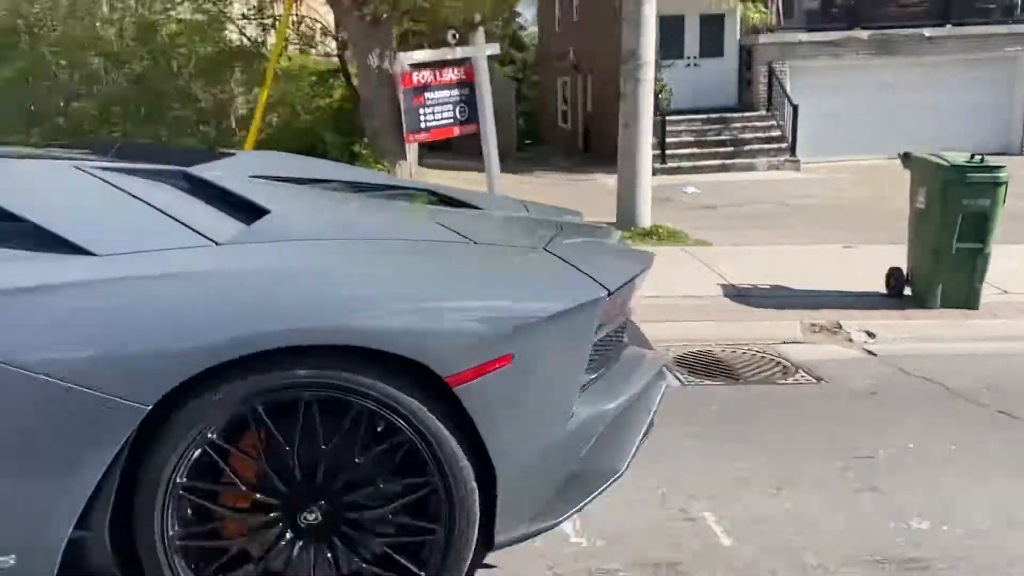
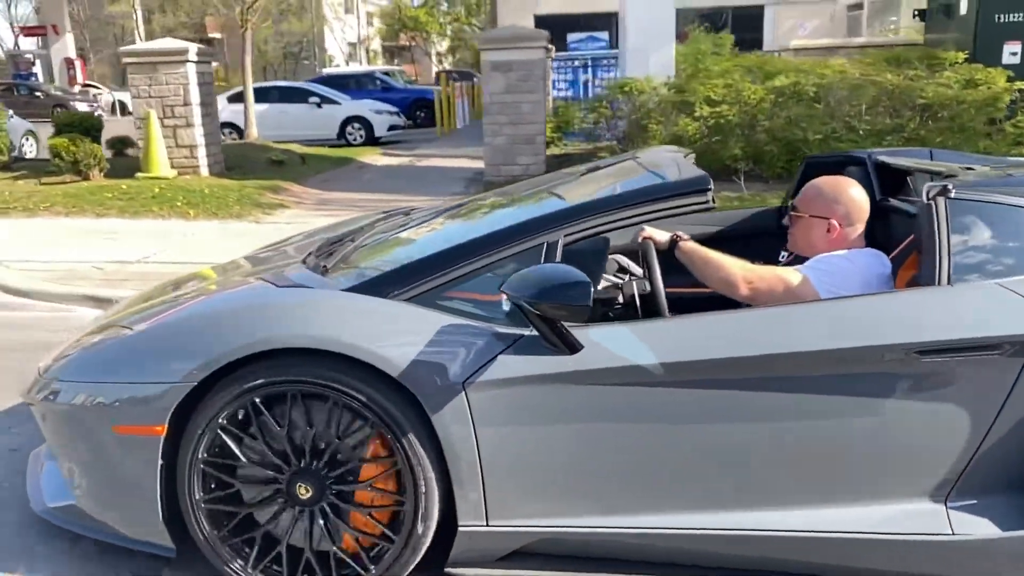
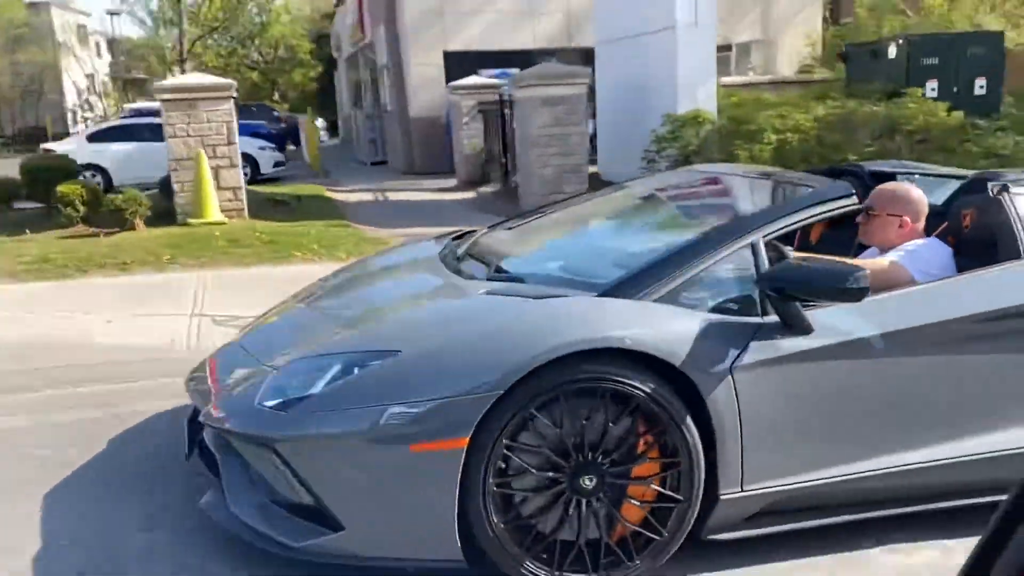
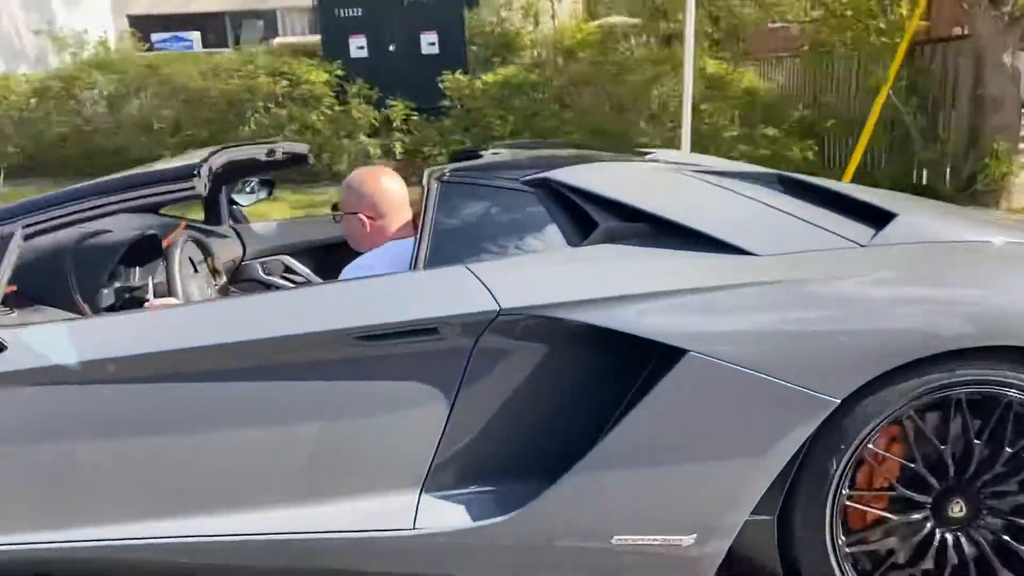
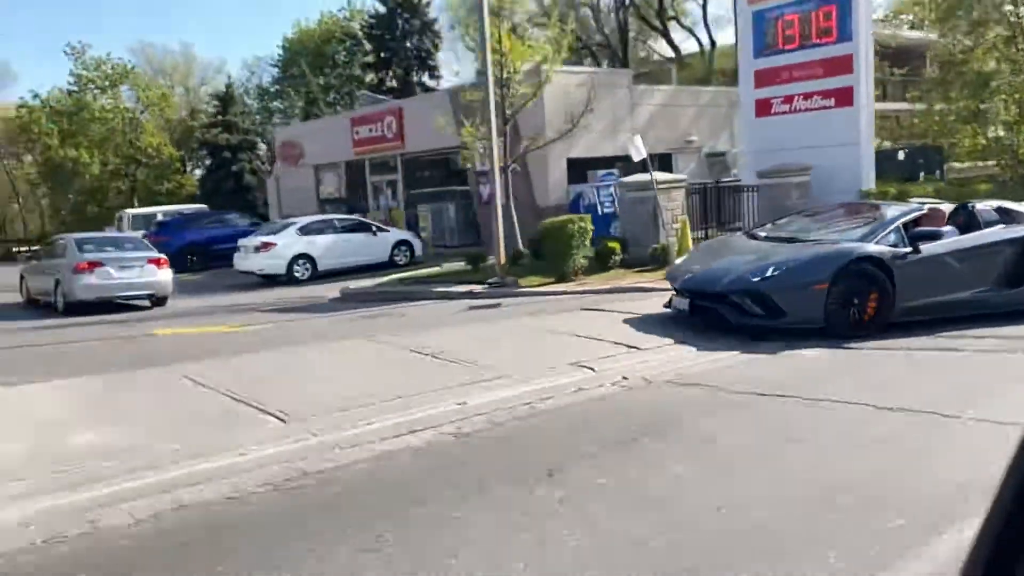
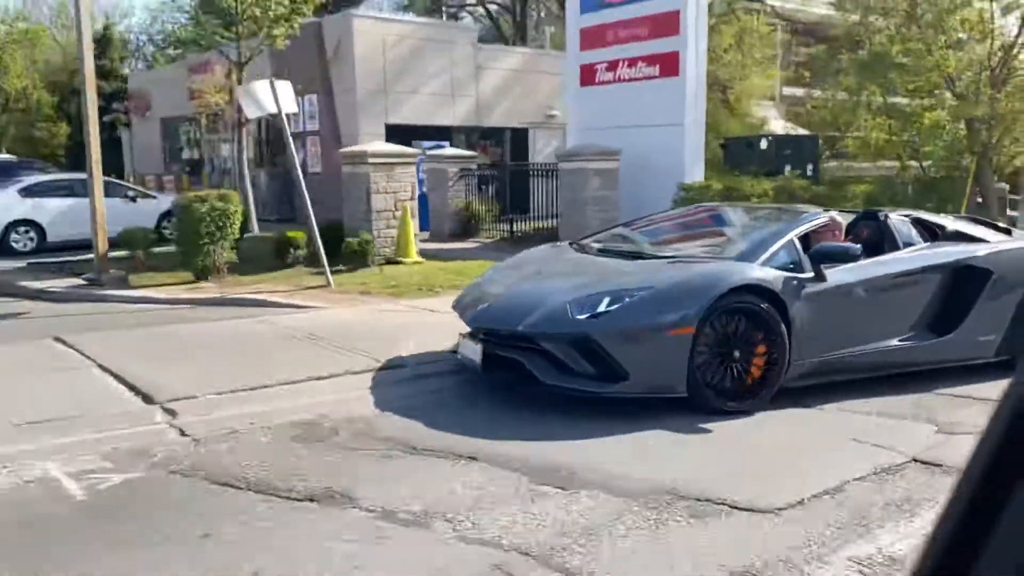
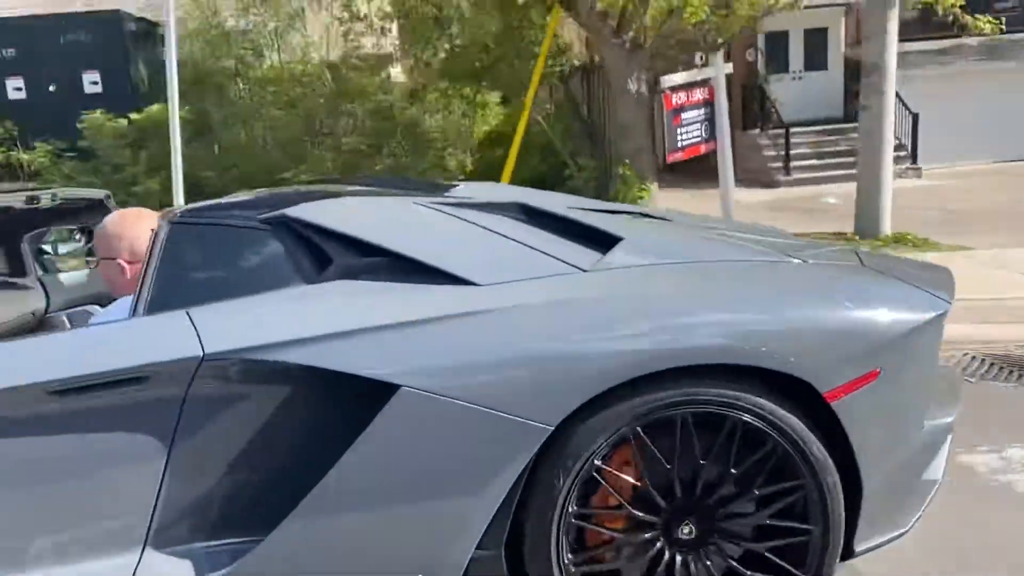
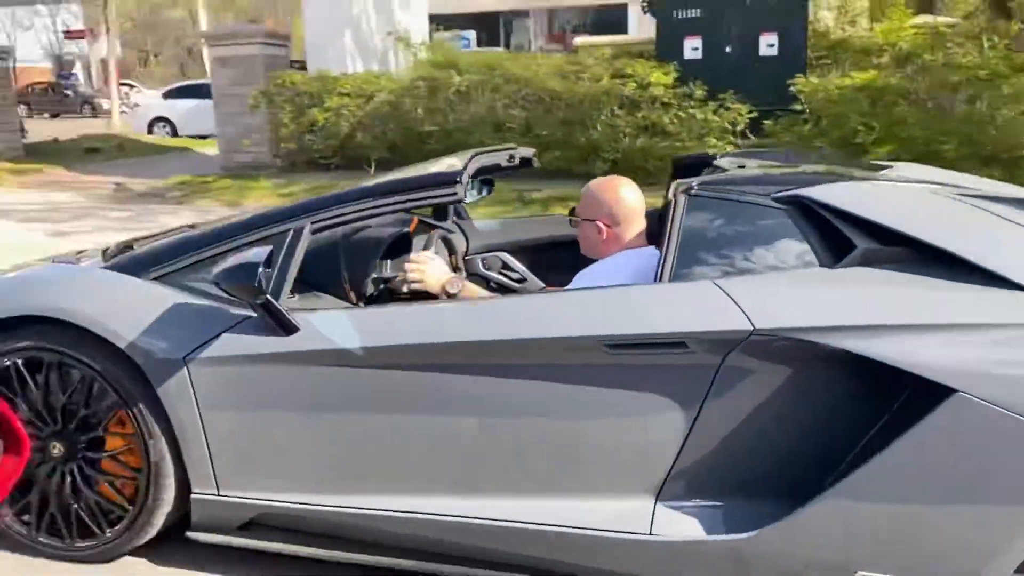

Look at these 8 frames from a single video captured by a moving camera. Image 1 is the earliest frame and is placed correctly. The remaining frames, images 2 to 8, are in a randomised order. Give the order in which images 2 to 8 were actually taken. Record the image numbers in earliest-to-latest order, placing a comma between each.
7, 4, 8, 2, 3, 6, 5
